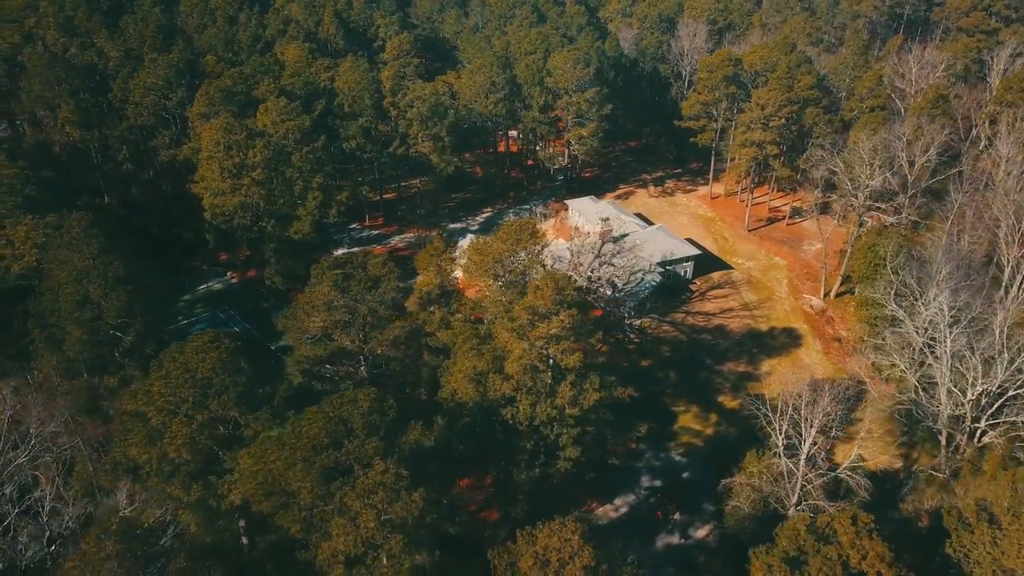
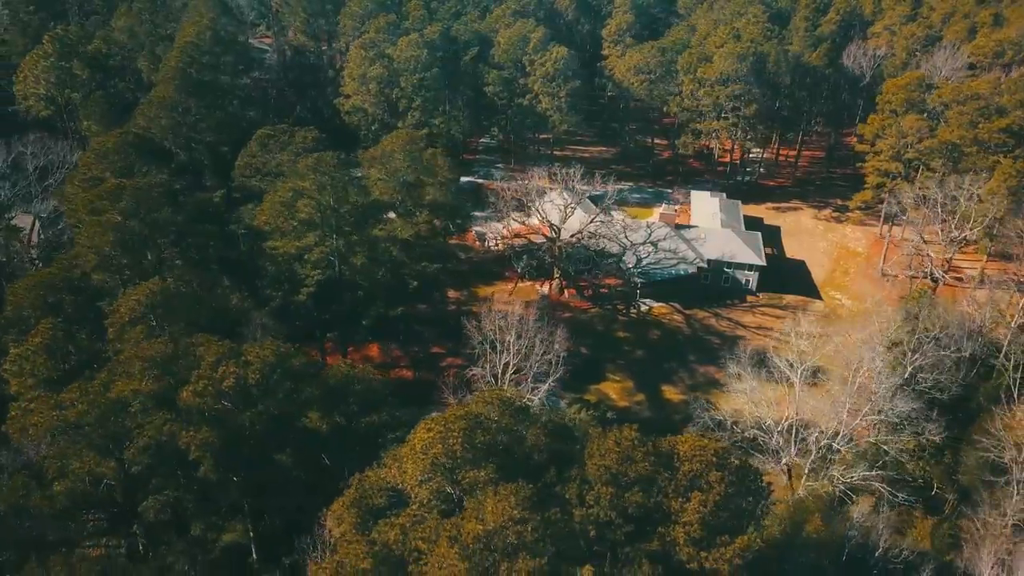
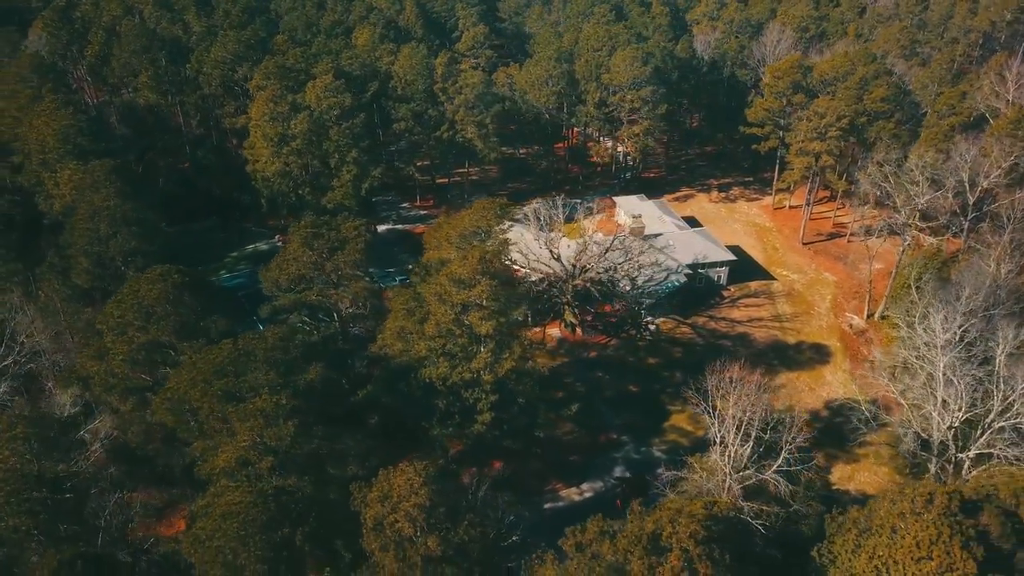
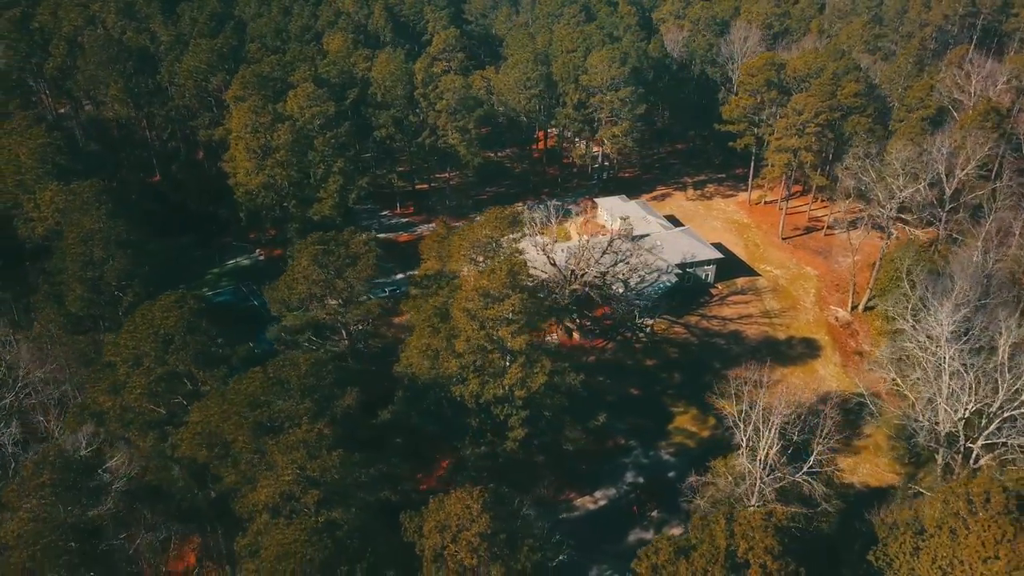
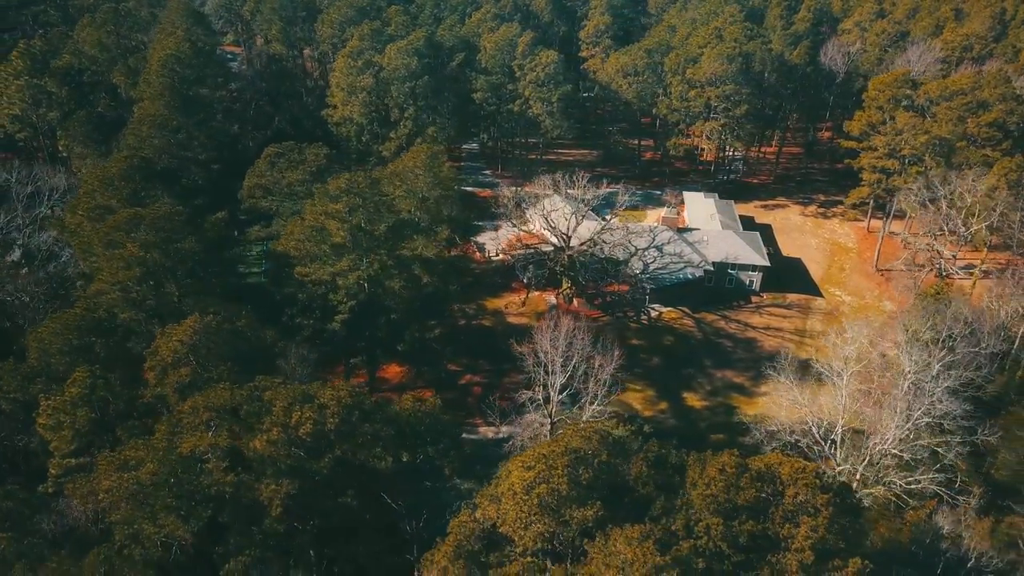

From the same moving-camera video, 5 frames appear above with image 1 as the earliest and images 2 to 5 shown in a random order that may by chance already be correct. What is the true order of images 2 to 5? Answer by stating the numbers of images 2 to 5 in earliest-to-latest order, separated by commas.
4, 3, 5, 2
